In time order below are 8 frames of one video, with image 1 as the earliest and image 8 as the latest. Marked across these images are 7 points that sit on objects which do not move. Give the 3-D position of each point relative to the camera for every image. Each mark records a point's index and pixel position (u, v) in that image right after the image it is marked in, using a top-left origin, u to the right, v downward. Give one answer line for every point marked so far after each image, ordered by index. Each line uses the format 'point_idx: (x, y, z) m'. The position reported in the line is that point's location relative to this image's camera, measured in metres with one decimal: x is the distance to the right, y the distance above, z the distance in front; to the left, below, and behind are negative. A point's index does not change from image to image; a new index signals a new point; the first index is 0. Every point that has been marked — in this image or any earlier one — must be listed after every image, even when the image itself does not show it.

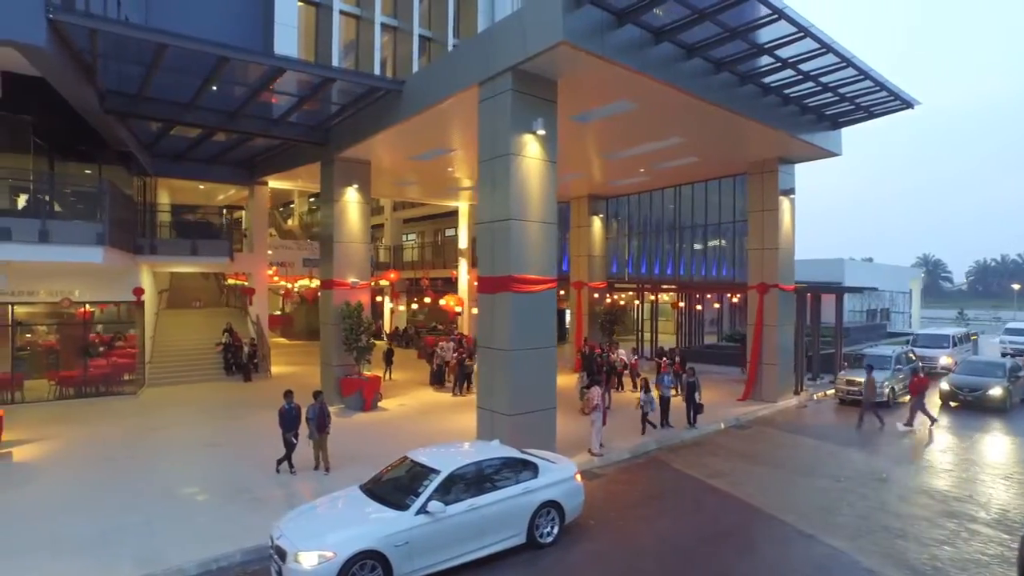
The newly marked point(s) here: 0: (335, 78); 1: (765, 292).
0: (-3.7, +4.4, +12.7) m
1: (+7.1, -0.1, +17.1) m
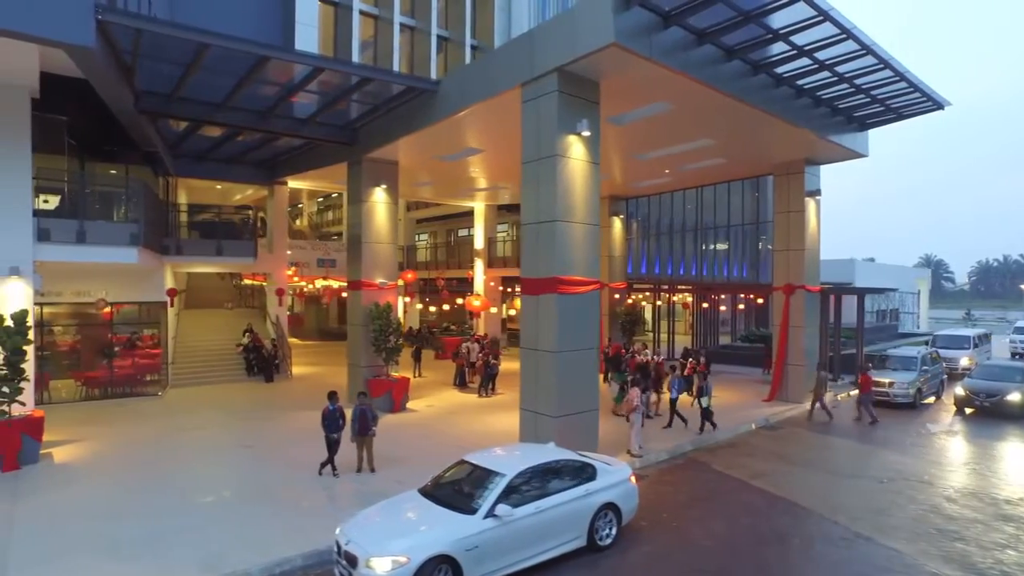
0: (-3.0, +4.4, +12.7) m
1: (+7.9, -0.1, +17.1) m
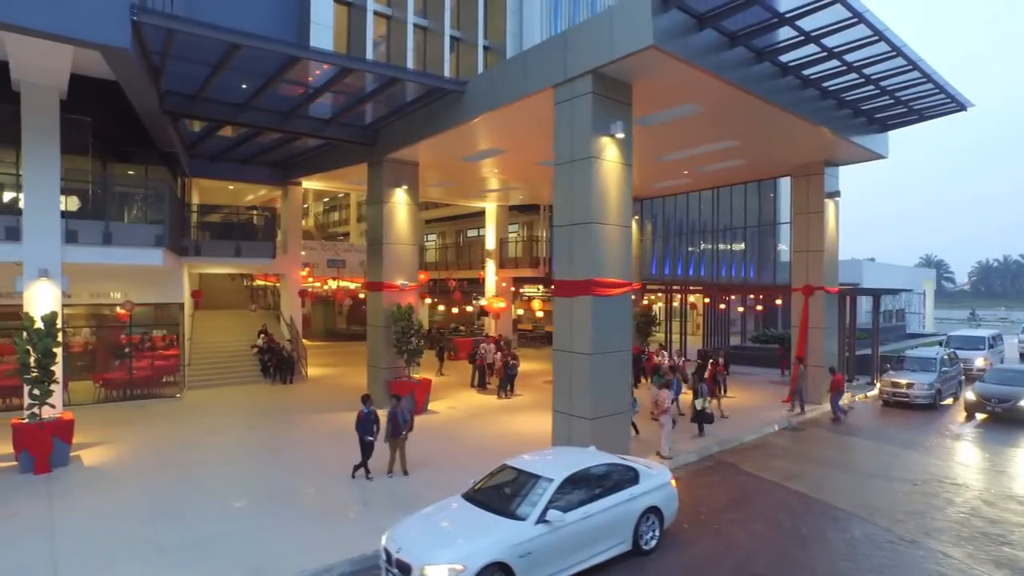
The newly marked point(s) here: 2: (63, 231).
0: (-2.4, +4.4, +12.6) m
1: (+8.5, -0.2, +17.1) m
2: (-8.9, +1.1, +12.1) m
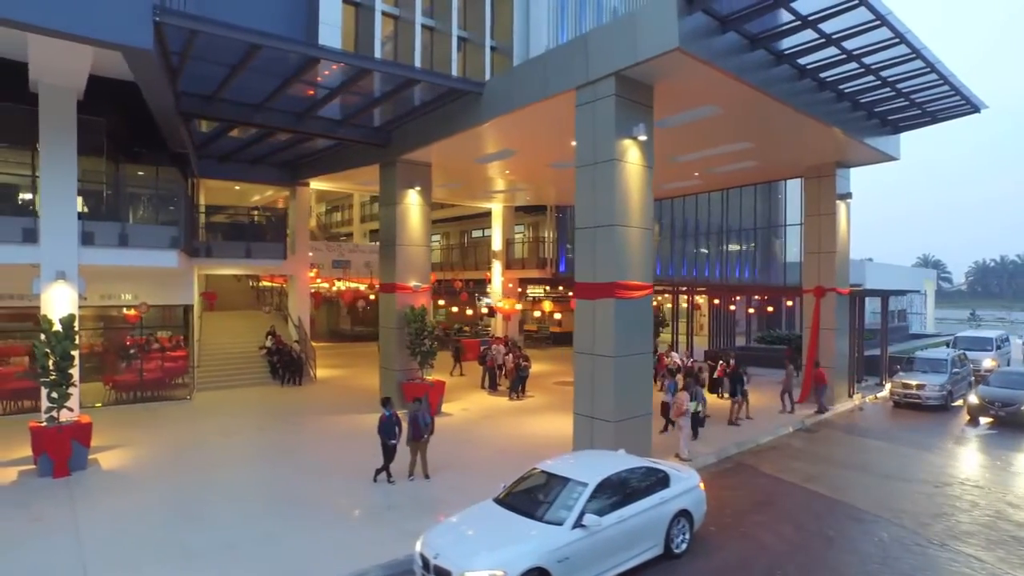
0: (-2.0, +4.3, +12.6) m
1: (+8.8, -0.2, +17.1) m
2: (-8.5, +1.1, +12.0) m
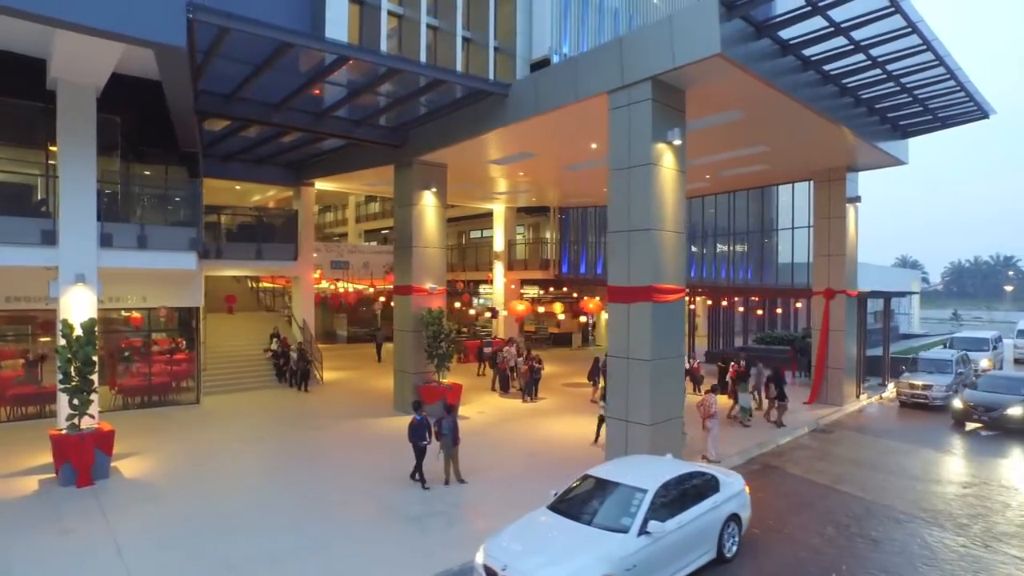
0: (-1.4, +4.3, +12.5) m
1: (+9.2, -0.3, +17.4) m
2: (-8.0, +1.0, +11.6) m
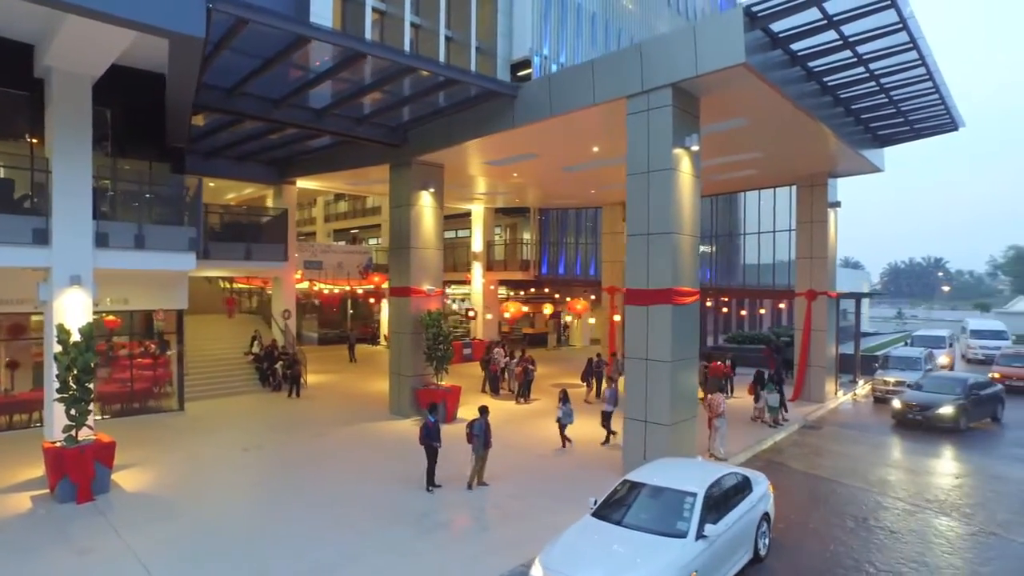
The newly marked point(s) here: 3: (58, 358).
0: (-1.2, +4.2, +12.4) m
1: (+9.0, -0.3, +18.1) m
2: (-7.6, +1.0, +11.0) m
3: (-7.5, -1.2, +9.9) m
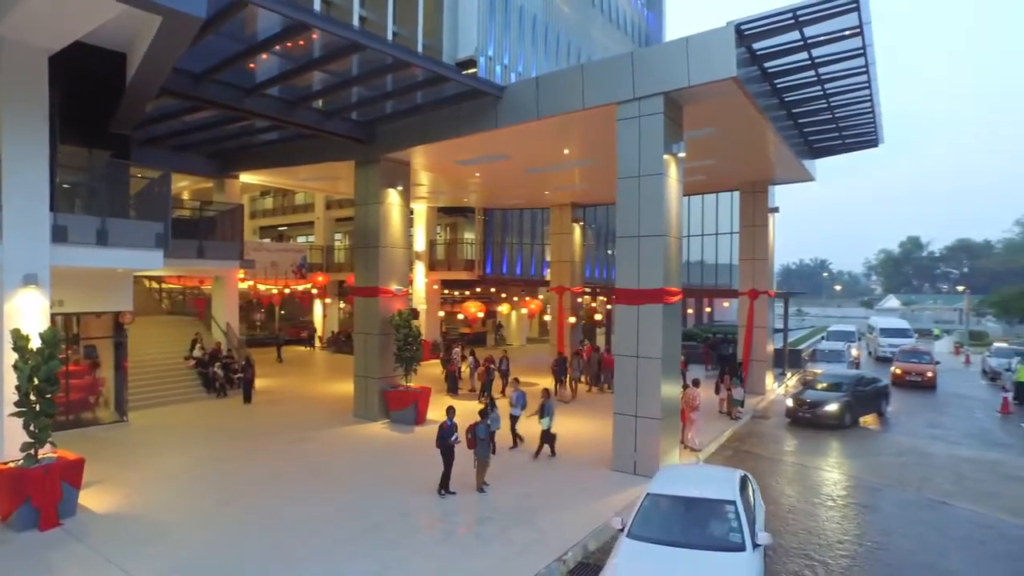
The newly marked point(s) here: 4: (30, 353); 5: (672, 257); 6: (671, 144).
0: (-1.4, +4.2, +12.2) m
1: (+7.8, -0.3, +19.4) m
2: (-7.6, +1.0, +9.9) m
3: (-7.3, -1.2, +8.9) m
4: (-7.1, -1.0, +8.9) m
5: (+3.1, +0.6, +11.5) m
6: (+3.0, +2.8, +11.5) m
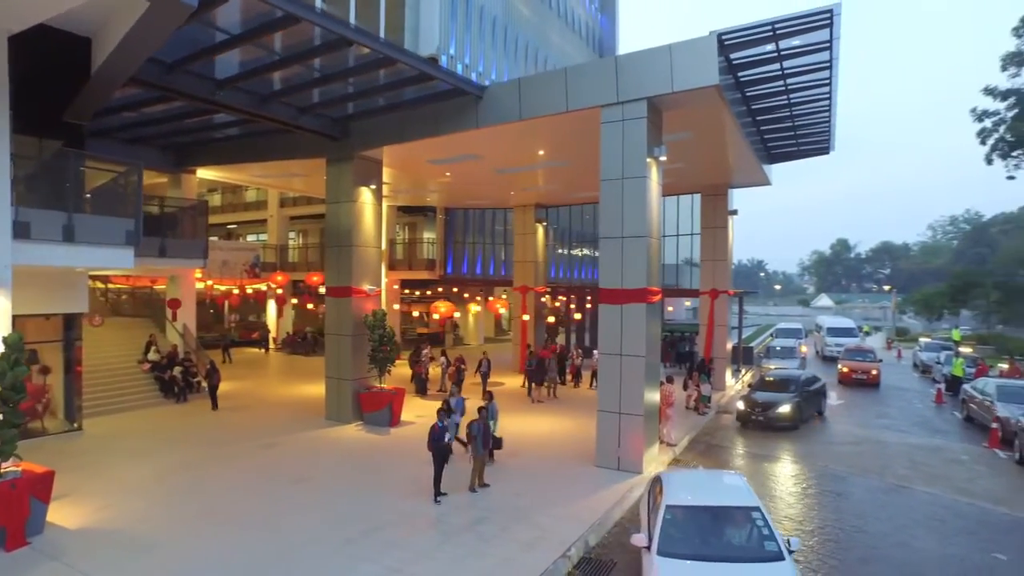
0: (-1.7, +4.2, +12.1) m
1: (+6.8, -0.3, +20.2) m
2: (-7.7, +1.0, +9.2) m
3: (-7.3, -1.2, +8.2) m
4: (-7.1, -1.0, +8.3) m
5: (+2.8, +0.6, +11.8) m
6: (+2.7, +2.8, +11.8) m
